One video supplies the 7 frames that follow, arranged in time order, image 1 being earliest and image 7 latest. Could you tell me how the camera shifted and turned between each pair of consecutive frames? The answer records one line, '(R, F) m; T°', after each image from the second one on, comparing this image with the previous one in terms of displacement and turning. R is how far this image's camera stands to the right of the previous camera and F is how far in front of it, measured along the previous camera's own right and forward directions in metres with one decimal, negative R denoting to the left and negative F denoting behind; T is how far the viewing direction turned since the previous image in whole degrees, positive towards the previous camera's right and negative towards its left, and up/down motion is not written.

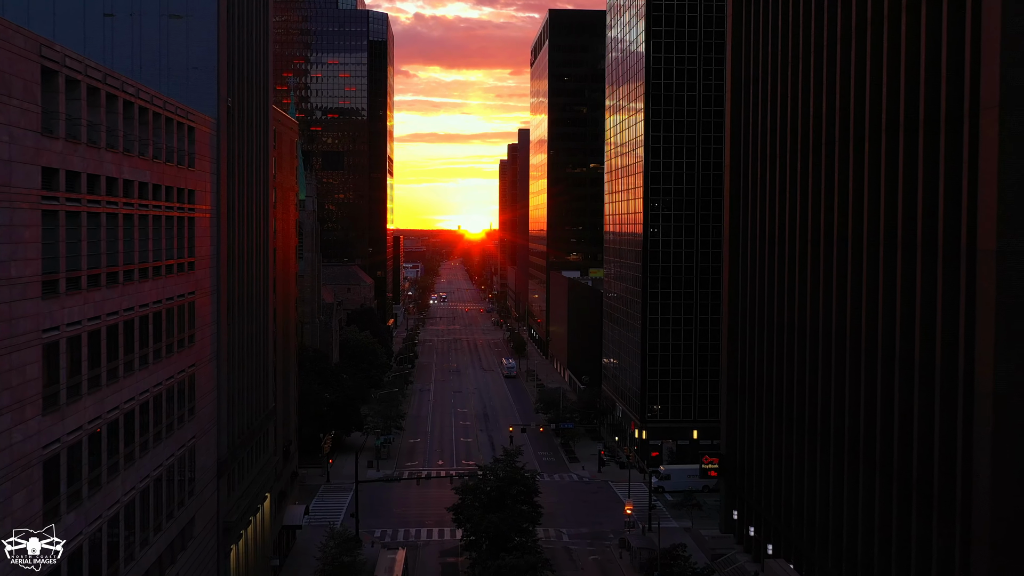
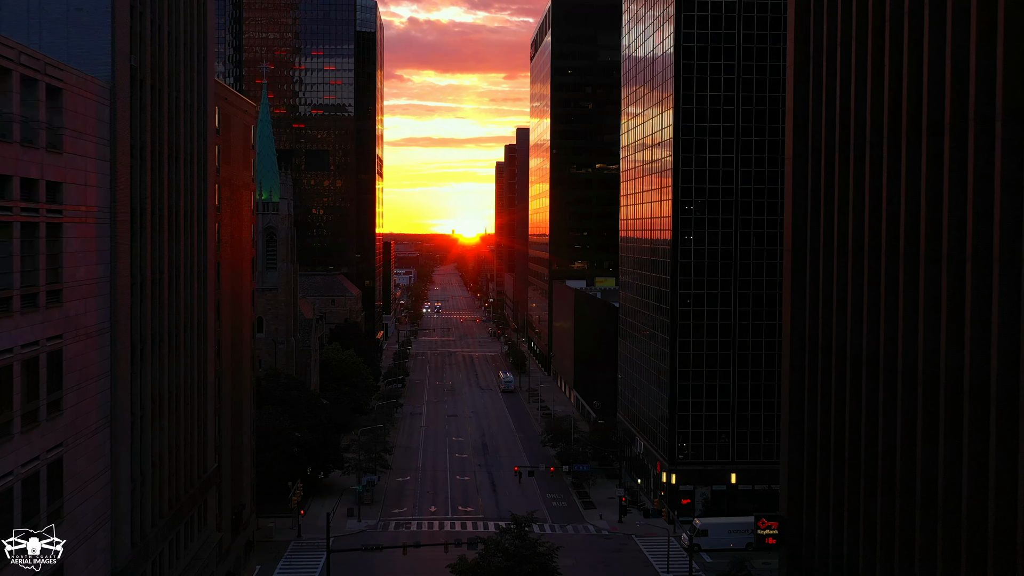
(-0.8, +13.2) m; 0°
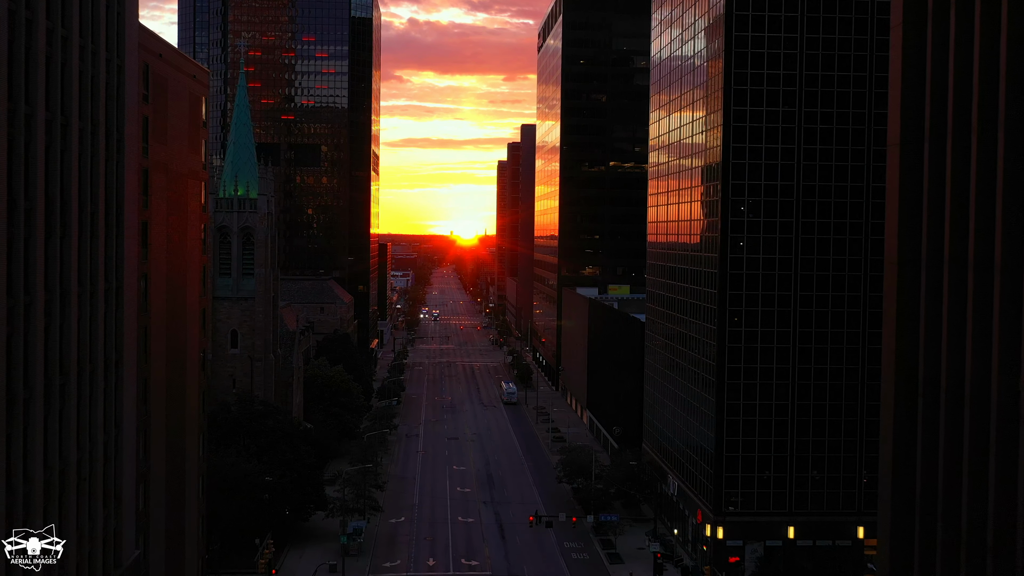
(-1.0, +12.1) m; 0°
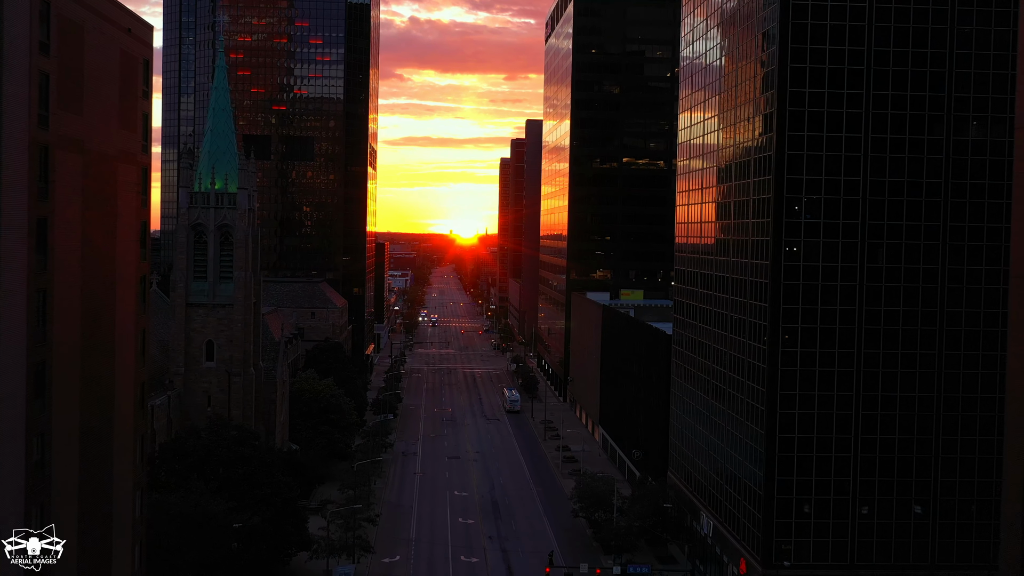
(-0.8, +9.2) m; 0°
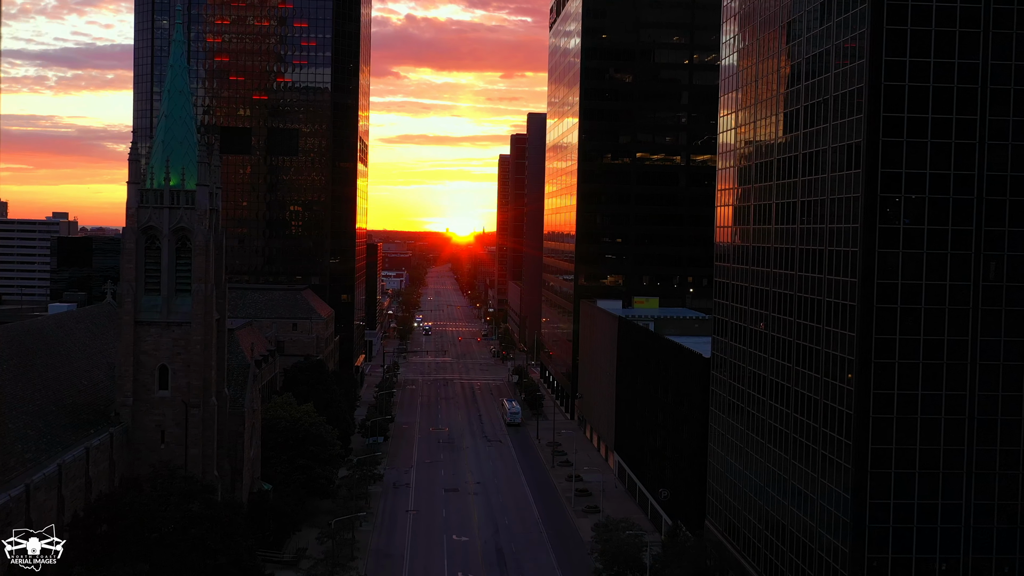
(-0.8, +11.4) m; 0°
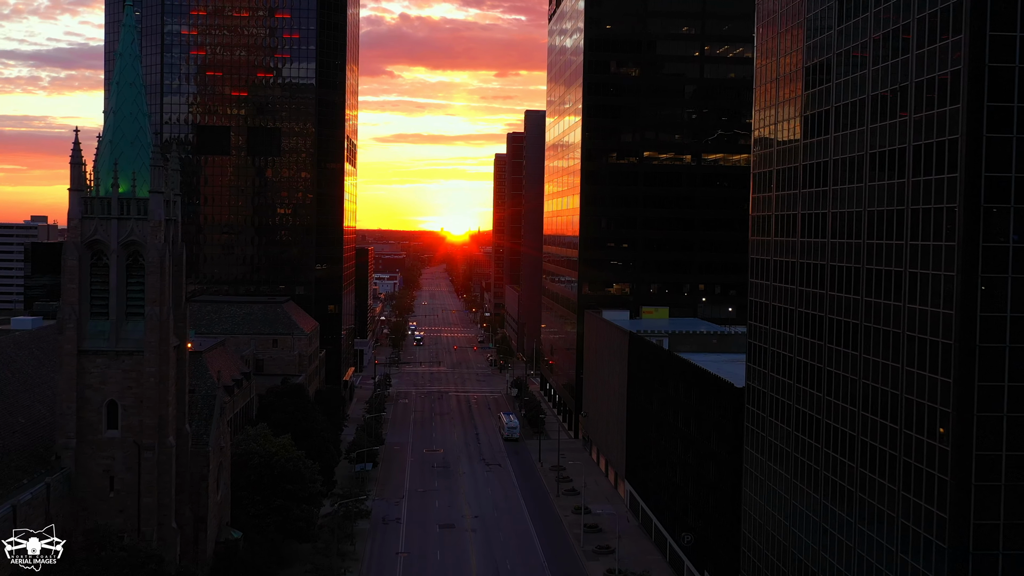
(-0.4, +8.4) m; 0°
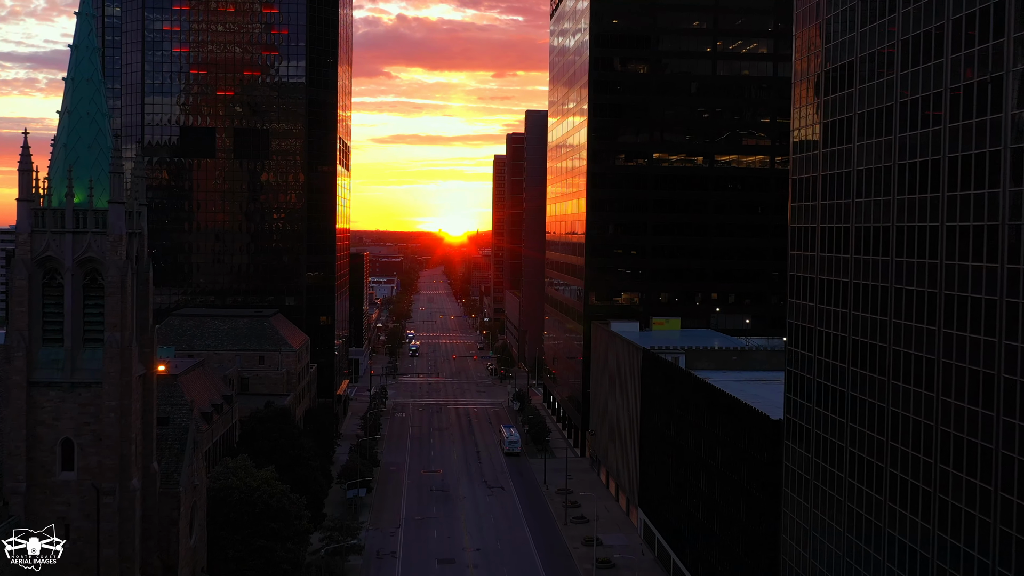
(-0.4, +6.3) m; 0°
